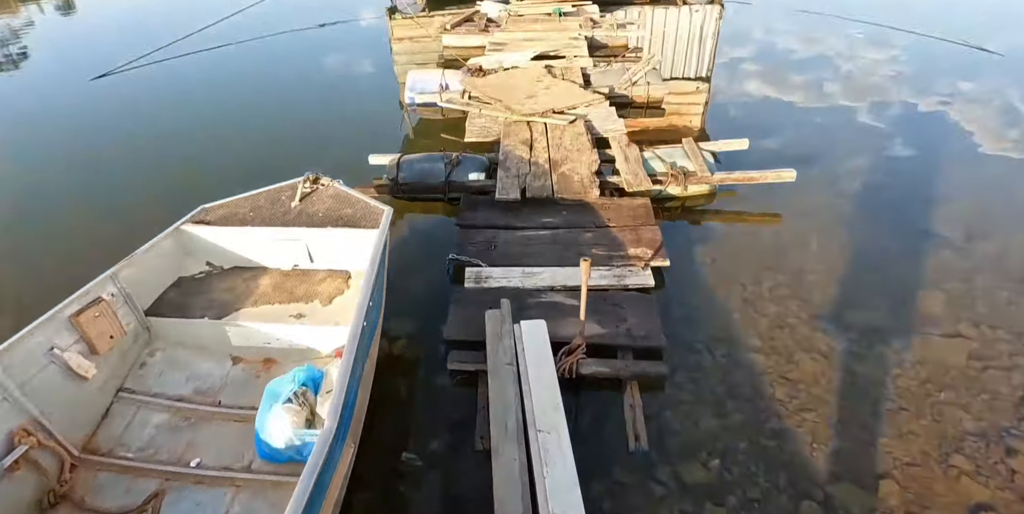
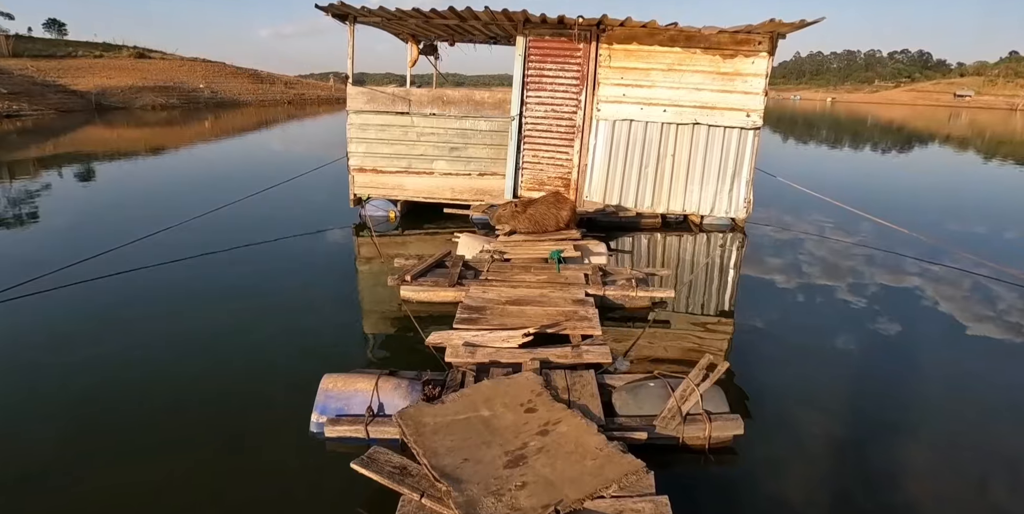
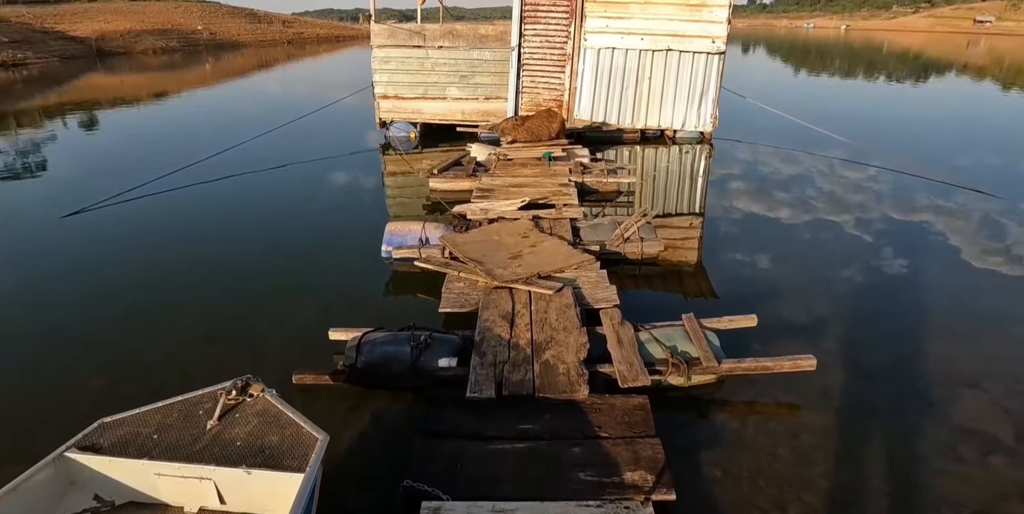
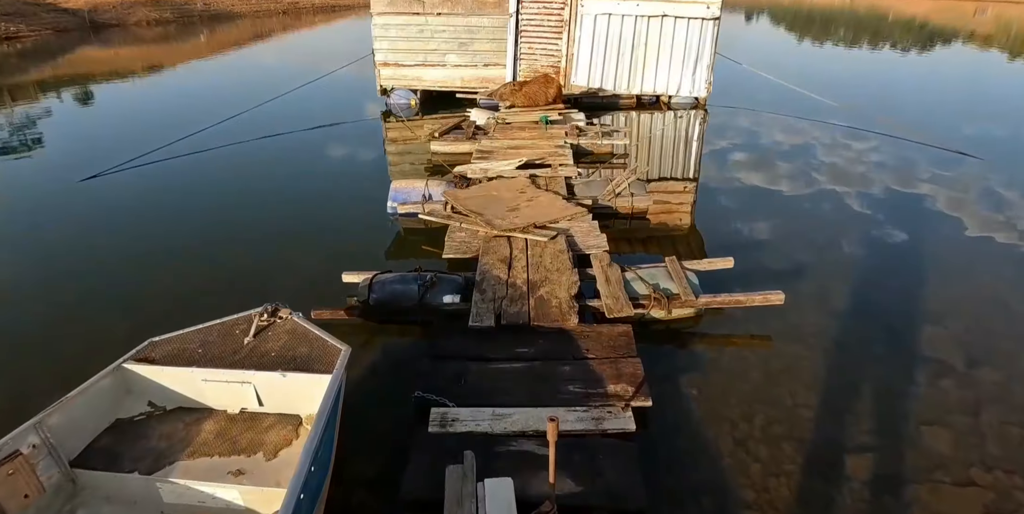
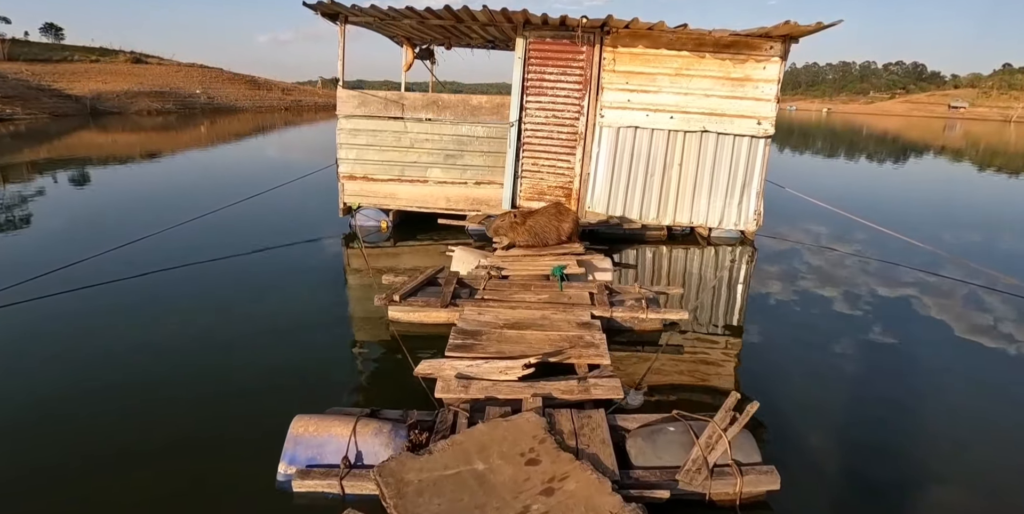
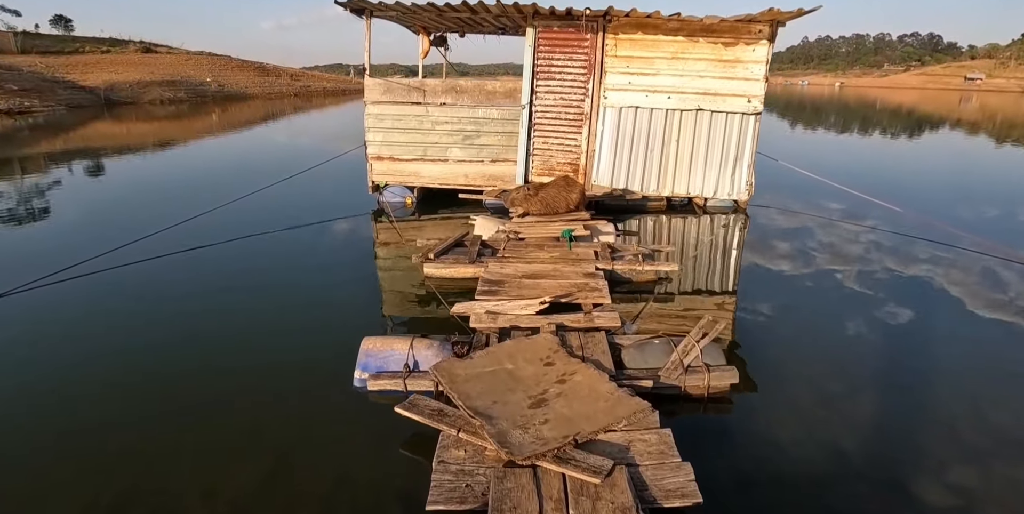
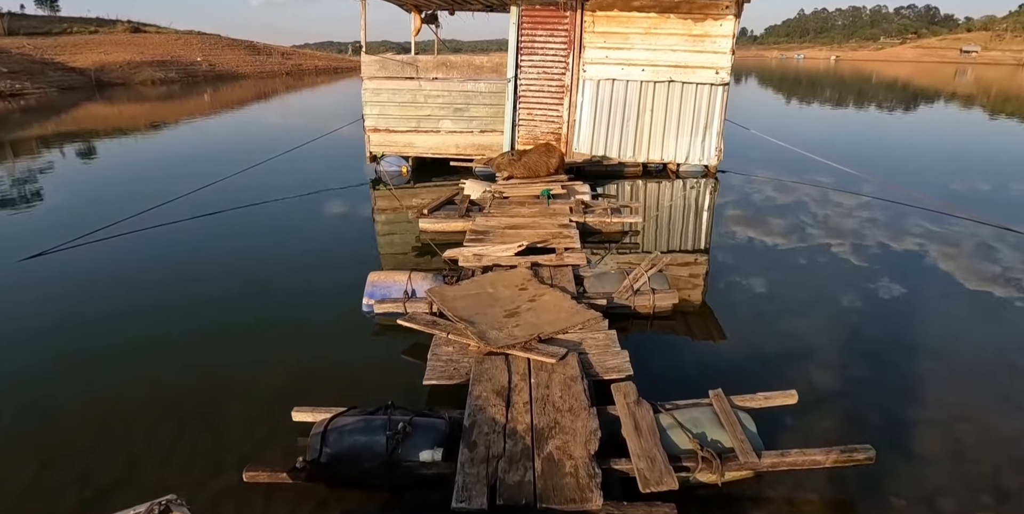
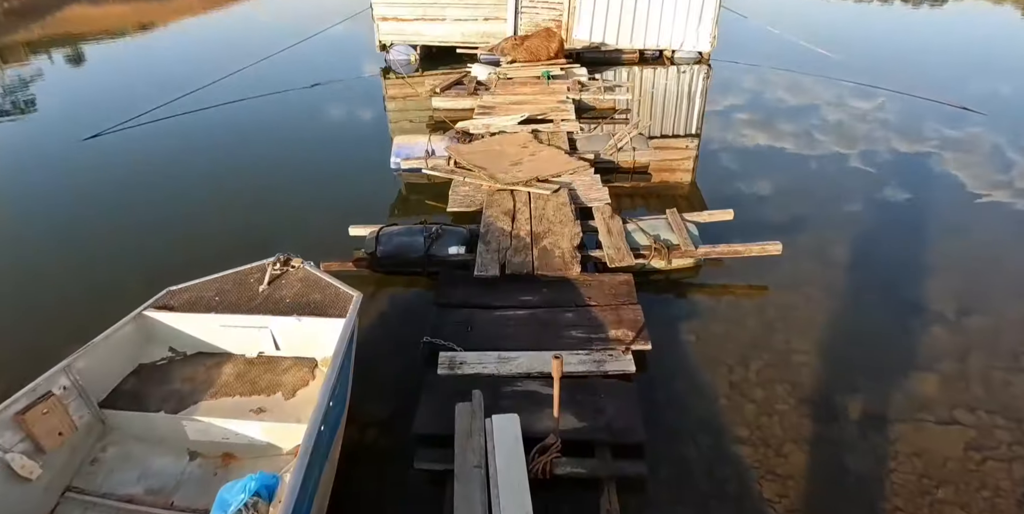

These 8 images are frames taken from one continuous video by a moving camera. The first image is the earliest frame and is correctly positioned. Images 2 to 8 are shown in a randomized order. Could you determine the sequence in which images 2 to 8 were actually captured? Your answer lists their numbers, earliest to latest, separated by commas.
8, 4, 3, 7, 6, 2, 5
